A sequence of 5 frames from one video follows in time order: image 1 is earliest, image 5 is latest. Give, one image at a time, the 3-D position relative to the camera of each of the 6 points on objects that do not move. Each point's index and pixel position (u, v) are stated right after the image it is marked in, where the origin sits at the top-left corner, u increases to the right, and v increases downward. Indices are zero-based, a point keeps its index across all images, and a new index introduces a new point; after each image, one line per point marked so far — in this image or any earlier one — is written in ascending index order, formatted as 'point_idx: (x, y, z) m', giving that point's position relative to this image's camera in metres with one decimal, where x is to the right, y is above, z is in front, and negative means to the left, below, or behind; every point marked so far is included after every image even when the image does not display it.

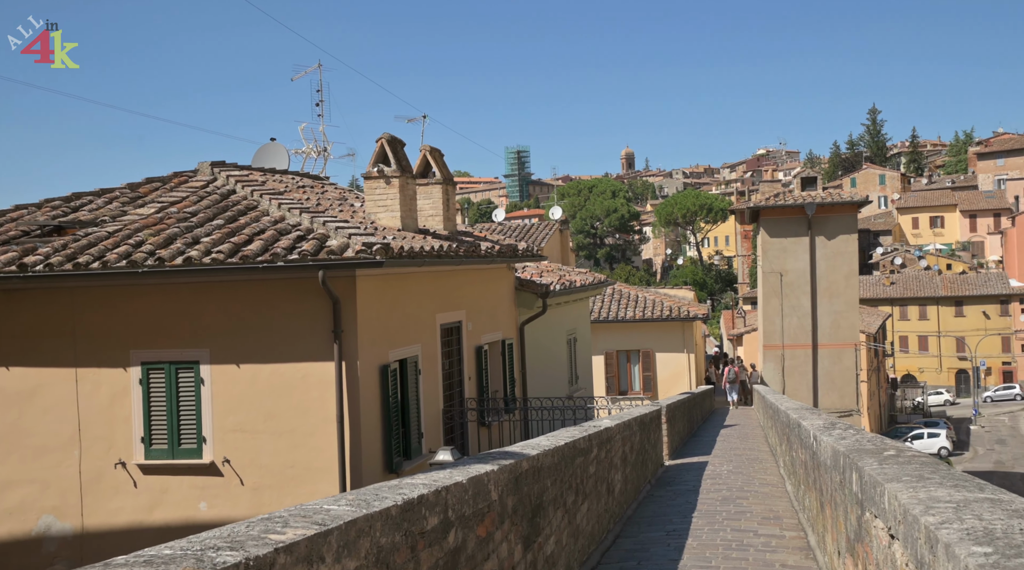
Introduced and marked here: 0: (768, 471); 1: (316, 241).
0: (+2.5, -1.8, +11.2) m
1: (-1.8, +0.4, +10.6) m
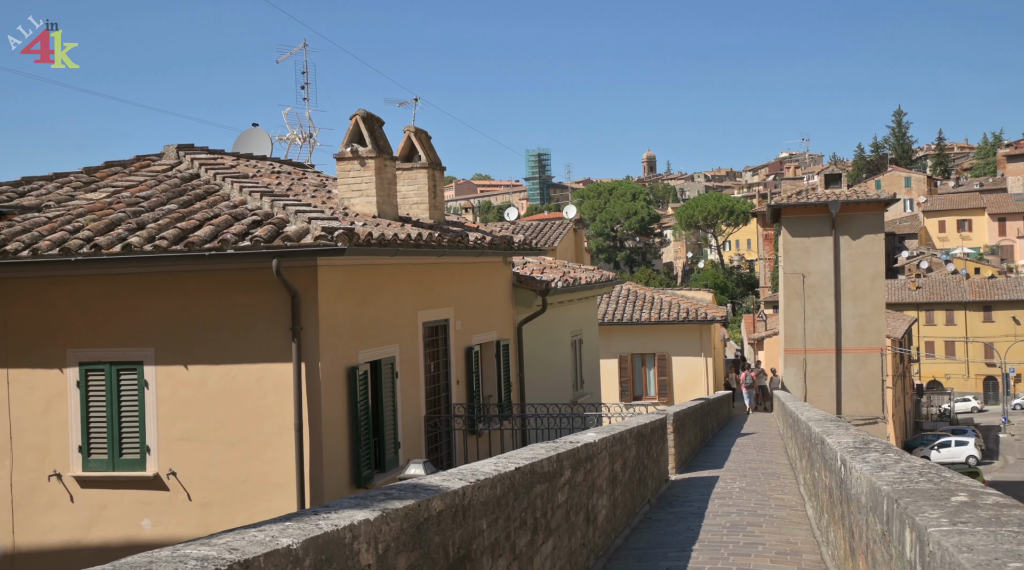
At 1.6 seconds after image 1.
0: (+2.4, -1.8, +9.9) m
1: (-2.0, +0.5, +9.4) m
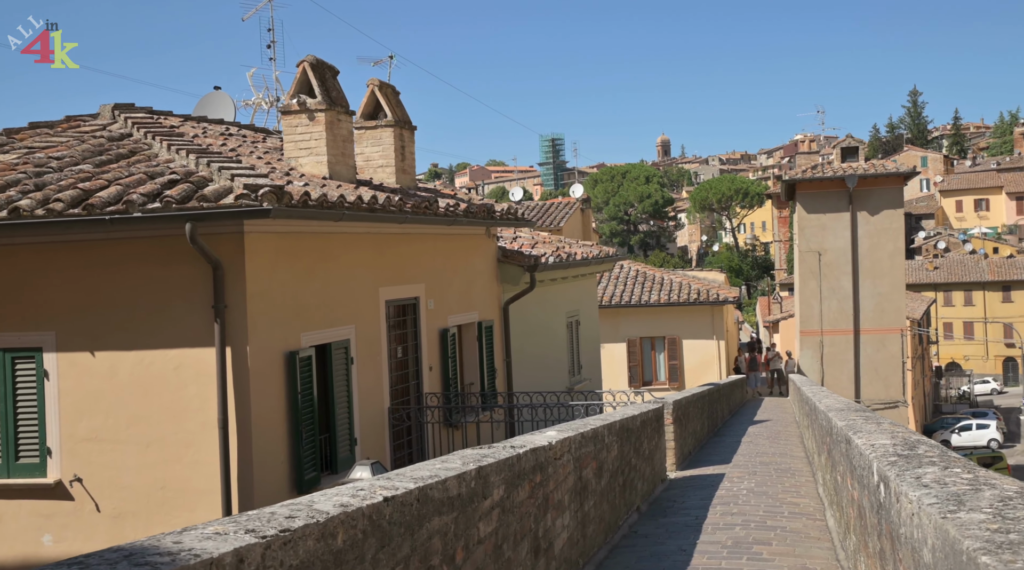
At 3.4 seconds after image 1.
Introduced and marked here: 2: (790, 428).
0: (+2.2, -1.5, +8.4) m
1: (-2.2, +0.7, +7.9) m
2: (+3.8, -2.0, +15.6) m
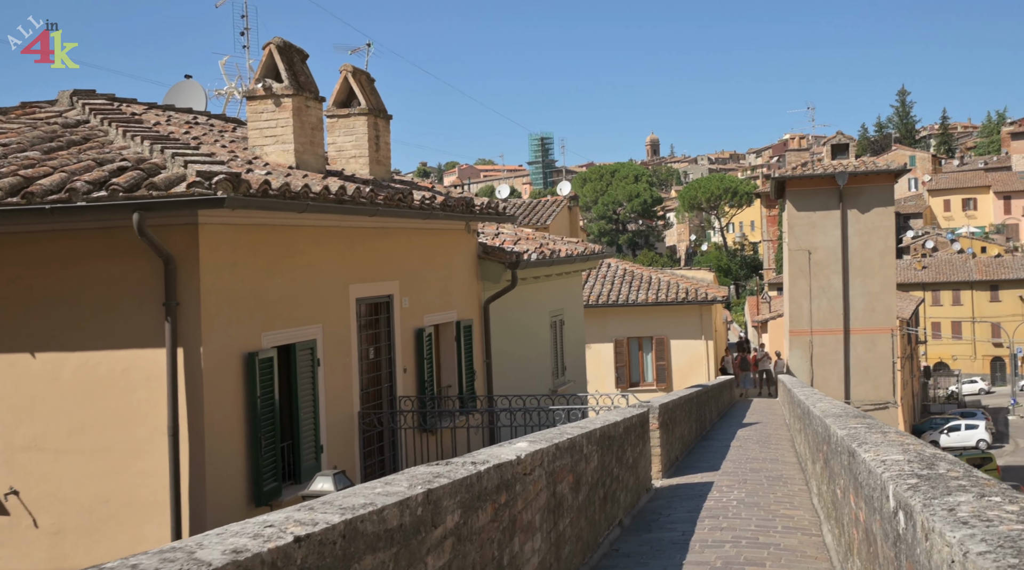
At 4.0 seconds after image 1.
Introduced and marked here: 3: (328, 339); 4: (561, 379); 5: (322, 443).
0: (+2.0, -1.5, +7.9) m
1: (-2.4, +0.7, +7.4) m
2: (+3.6, -2.0, +15.1) m
3: (-1.5, -0.4, +9.1) m
4: (+0.7, -1.3, +16.1) m
5: (-1.5, -1.2, +8.9) m
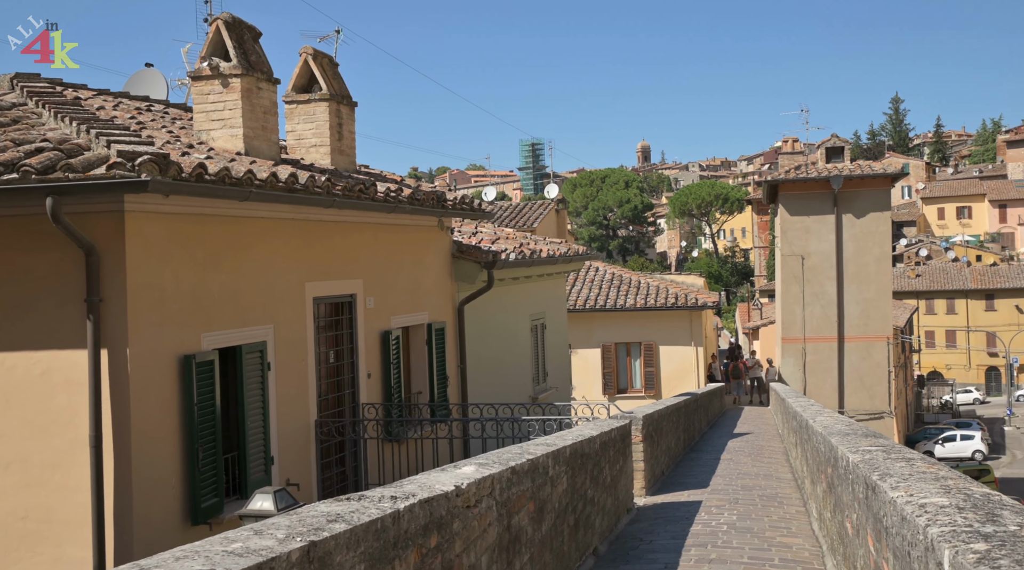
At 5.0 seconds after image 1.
0: (+1.8, -1.5, +7.1) m
1: (-2.6, +0.8, +6.6) m
2: (+3.3, -2.0, +14.3) m
3: (-1.7, -0.4, +8.3) m
4: (+0.4, -1.3, +15.3) m
5: (-1.7, -1.2, +8.1) m
